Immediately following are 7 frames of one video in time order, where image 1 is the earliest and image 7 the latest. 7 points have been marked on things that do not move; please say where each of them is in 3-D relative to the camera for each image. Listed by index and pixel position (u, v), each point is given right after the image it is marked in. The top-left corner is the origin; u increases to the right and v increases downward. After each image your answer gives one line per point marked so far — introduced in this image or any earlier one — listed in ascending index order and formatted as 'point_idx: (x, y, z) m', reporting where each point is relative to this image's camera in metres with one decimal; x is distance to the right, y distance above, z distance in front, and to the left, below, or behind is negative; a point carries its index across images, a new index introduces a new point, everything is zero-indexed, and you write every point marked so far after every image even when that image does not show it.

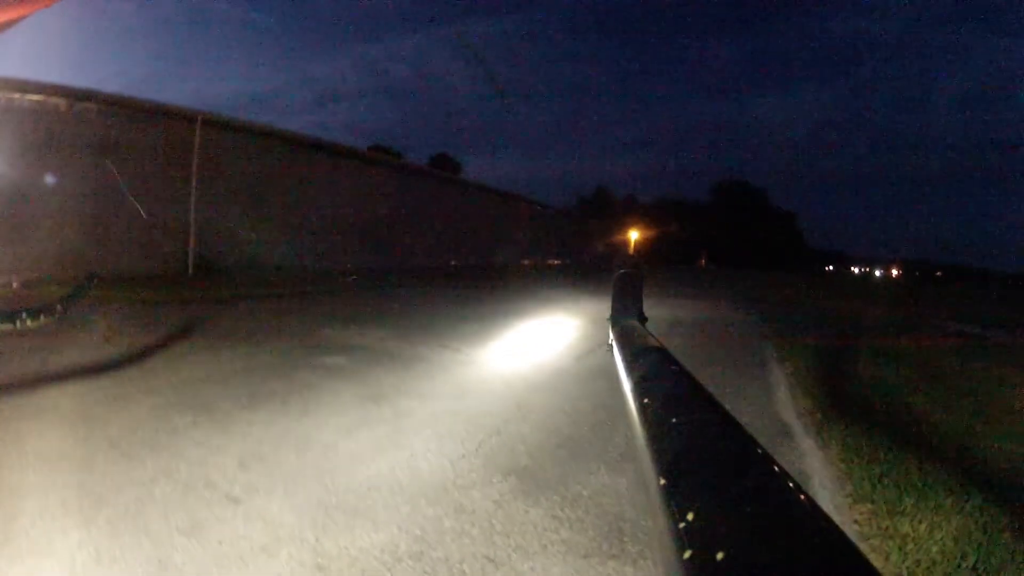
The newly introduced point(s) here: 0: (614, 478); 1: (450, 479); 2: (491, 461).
0: (+0.5, -1.2, +5.7) m
1: (-0.6, -1.2, +5.9) m
2: (-0.3, -1.2, +6.4) m
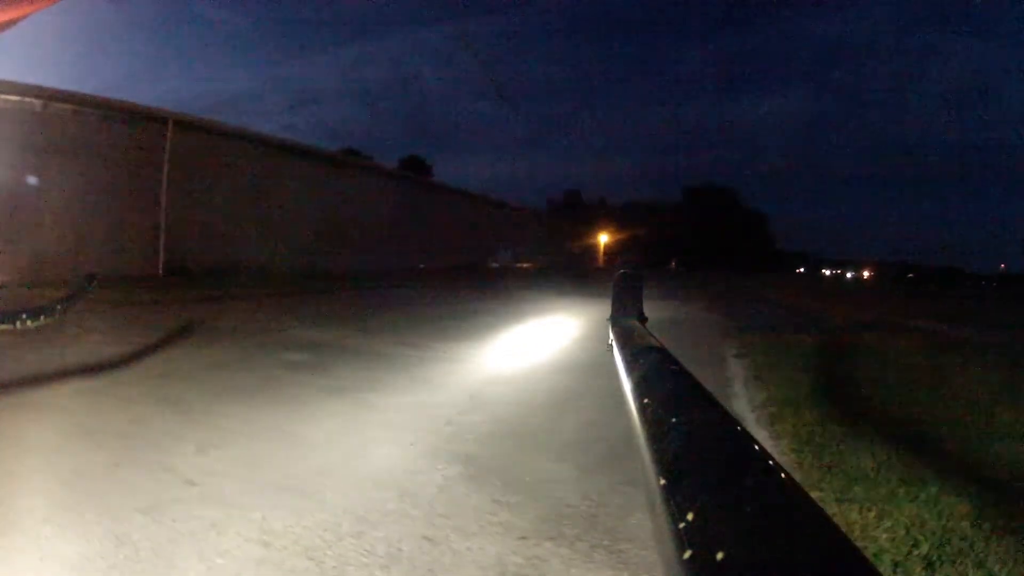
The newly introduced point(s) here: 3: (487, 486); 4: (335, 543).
0: (+0.3, -1.1, +5.8) m
1: (-0.8, -1.1, +6.1) m
2: (-0.5, -1.1, +6.5) m
3: (-0.2, -1.1, +5.4) m
4: (-0.9, -1.2, +4.6) m
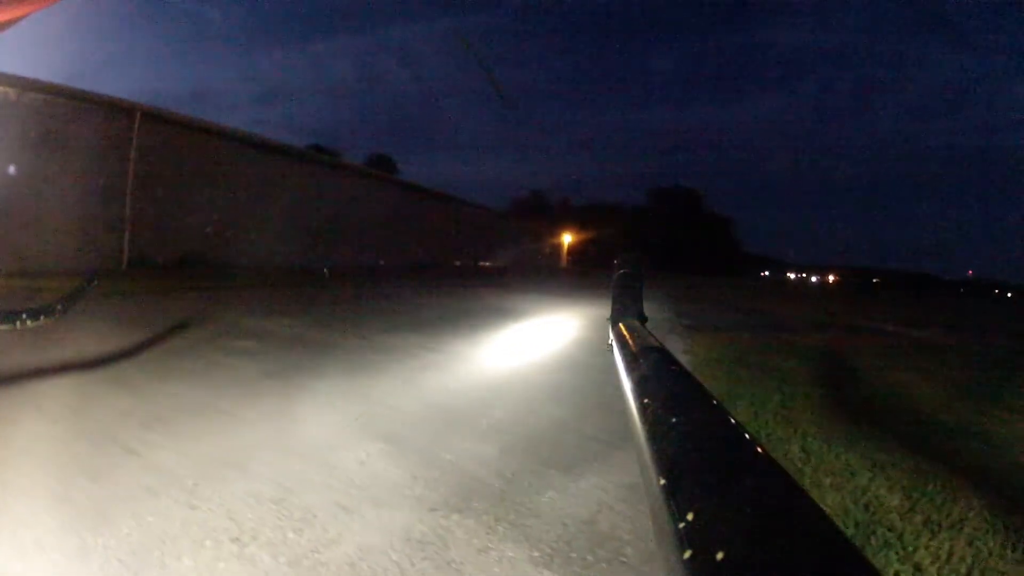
0: (-0.2, -1.1, +6.2) m
1: (-1.3, -1.1, +6.5) m
2: (-1.0, -1.0, +6.9) m
3: (-0.7, -1.1, +5.8) m
4: (-1.4, -1.2, +5.0) m
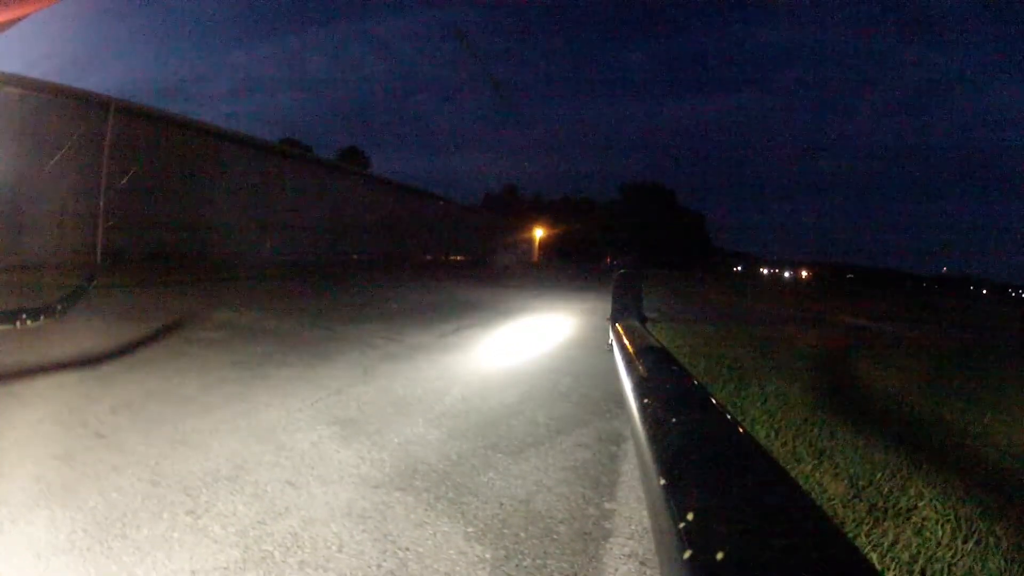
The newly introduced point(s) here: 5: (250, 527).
0: (-0.6, -1.0, +6.6) m
1: (-1.7, -1.0, +6.8) m
2: (-1.5, -1.0, +7.2) m
3: (-1.0, -1.0, +6.2) m
4: (-1.8, -1.1, +5.4) m
5: (-1.3, -1.2, +4.6) m
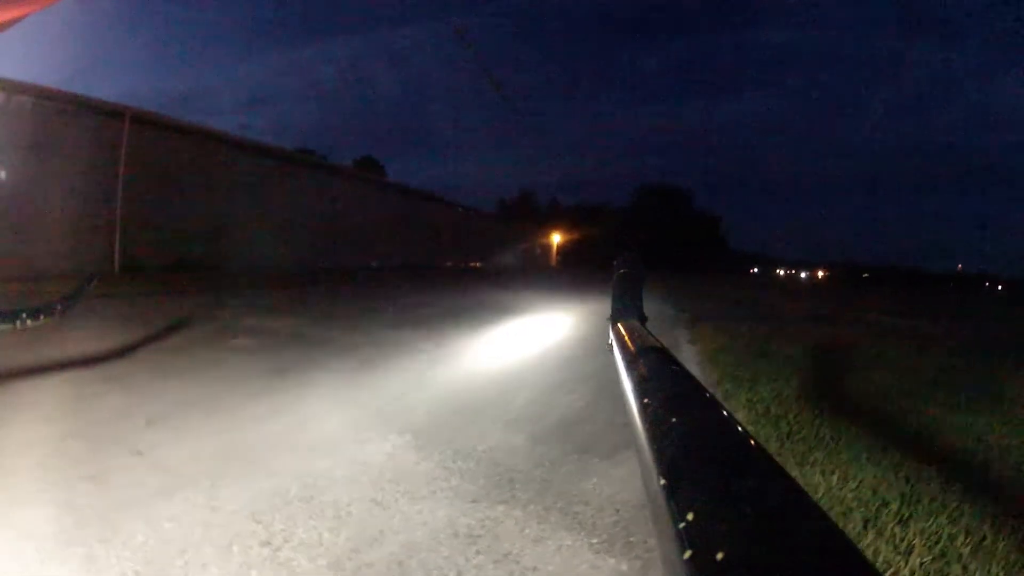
0: (0.0, -1.0, +5.9) m
1: (-1.1, -1.0, +6.1) m
2: (-0.9, -0.9, +6.6) m
3: (-0.5, -1.0, +5.5) m
4: (-1.2, -1.1, +4.7) m
5: (-0.7, -1.1, +3.9) m
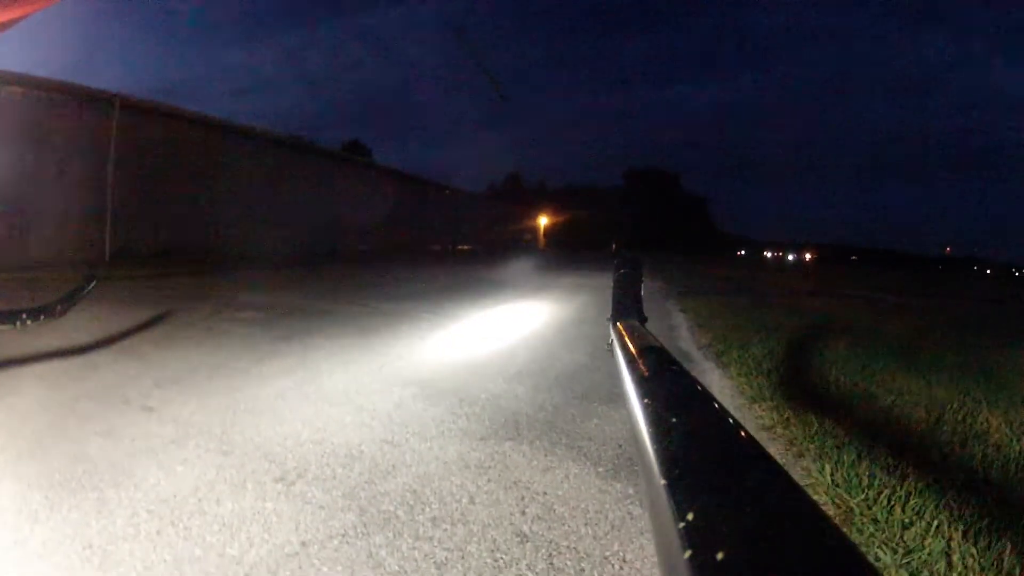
0: (0.0, -0.7, +6.0) m
1: (-1.1, -0.7, +6.3) m
2: (-0.9, -0.6, +6.7) m
3: (-0.4, -0.7, +5.6) m
4: (-1.1, -0.8, +4.8) m
5: (-0.7, -0.9, +4.0) m
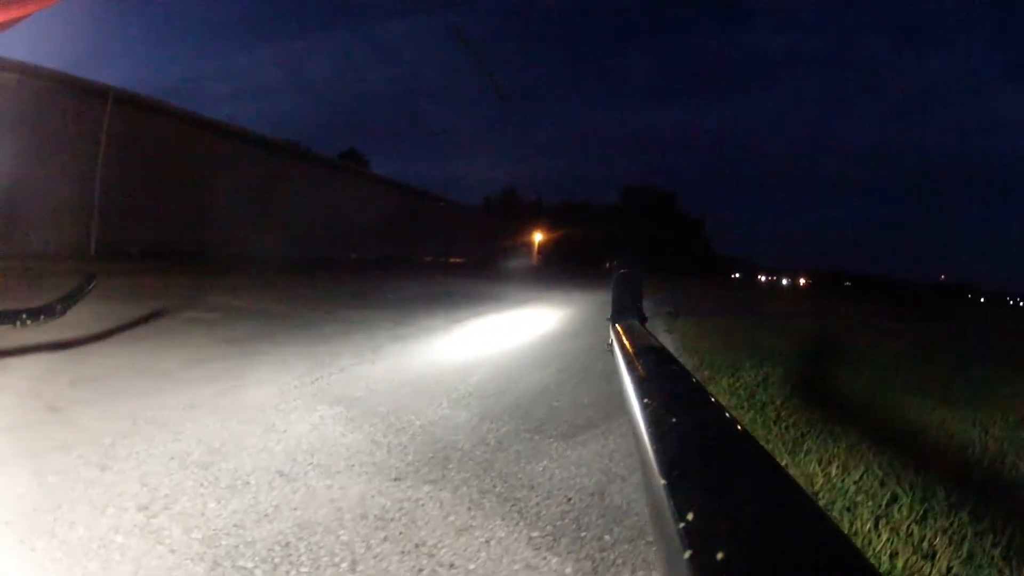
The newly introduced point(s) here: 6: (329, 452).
0: (-0.3, -0.7, +5.2) m
1: (-1.4, -0.7, +5.4) m
2: (-1.2, -0.7, +5.8) m
3: (-0.7, -0.7, +4.7) m
4: (-1.5, -0.8, +3.9) m
5: (-1.0, -0.9, +3.2) m
6: (-0.8, -0.8, +4.2) m
